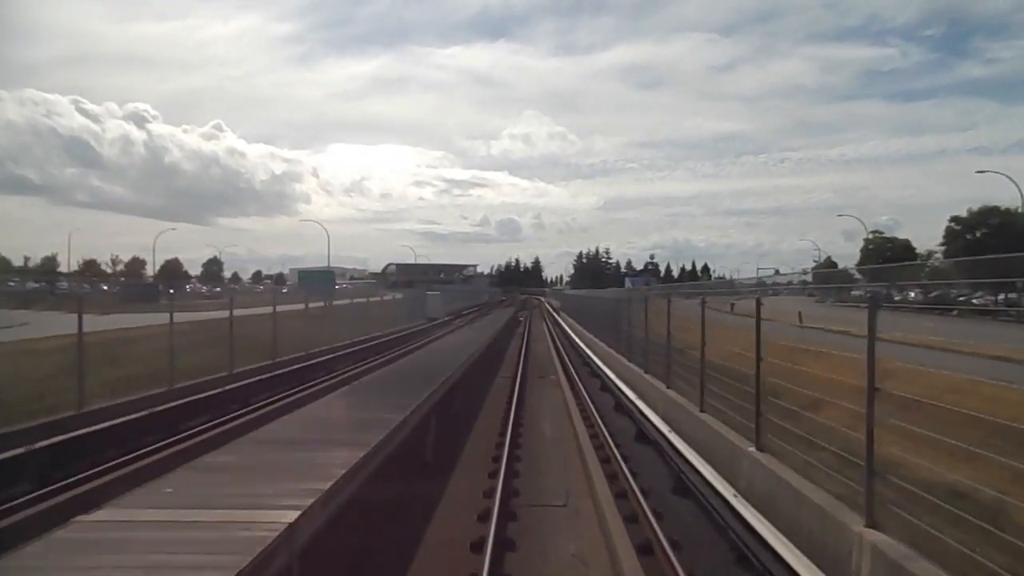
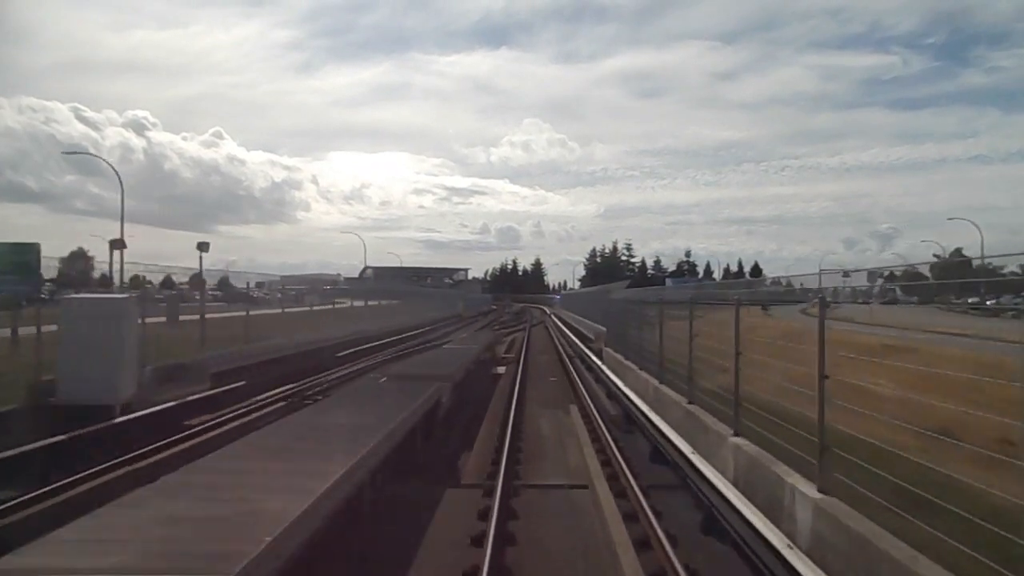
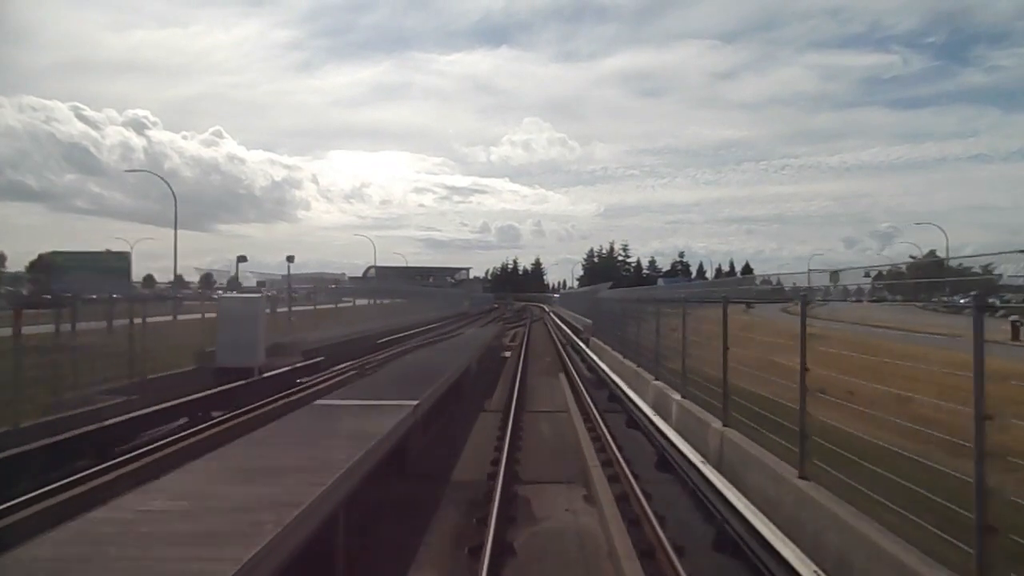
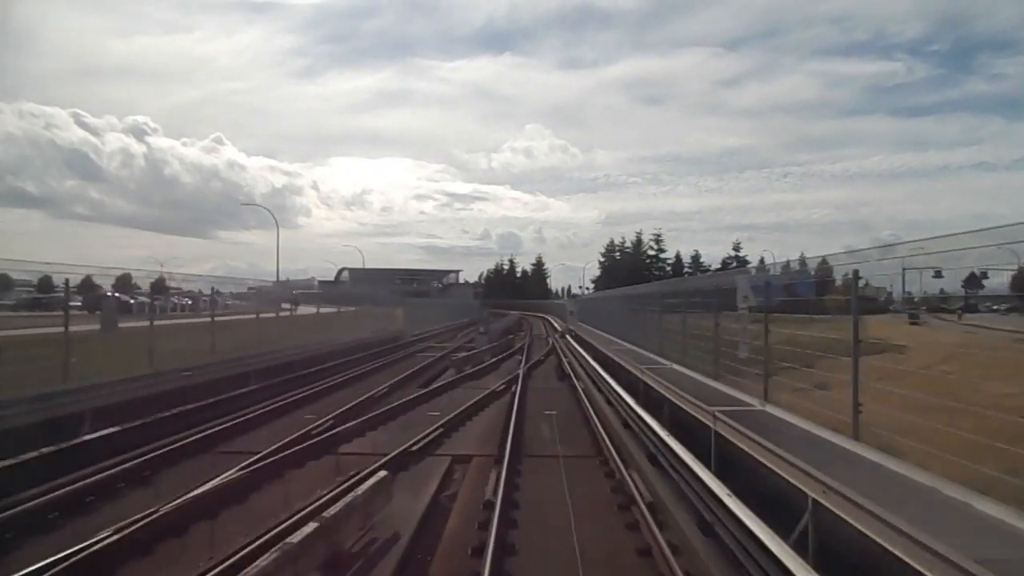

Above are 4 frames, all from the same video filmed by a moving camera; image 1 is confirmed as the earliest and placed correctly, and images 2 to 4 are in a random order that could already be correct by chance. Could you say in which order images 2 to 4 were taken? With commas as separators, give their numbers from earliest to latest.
3, 2, 4
